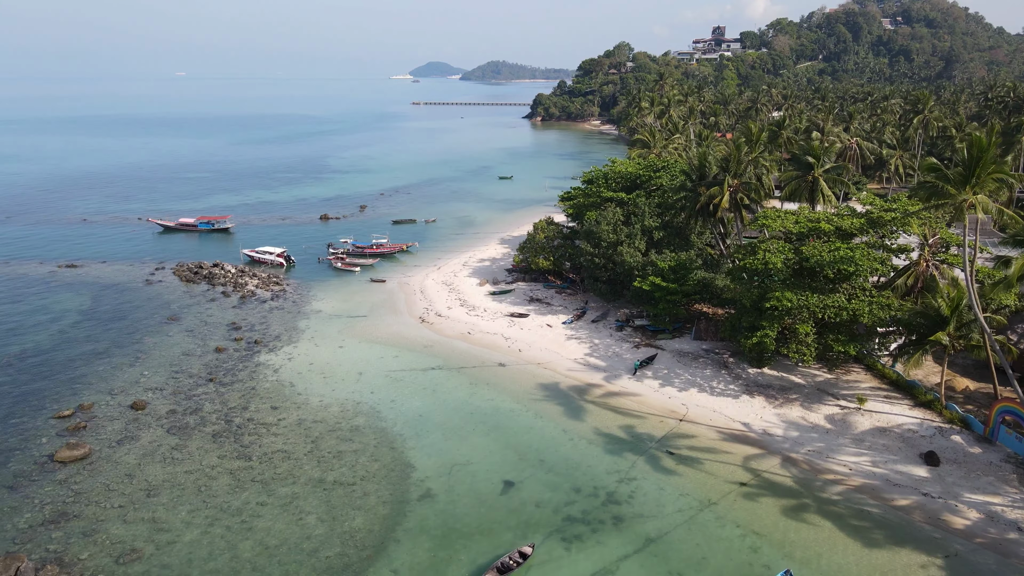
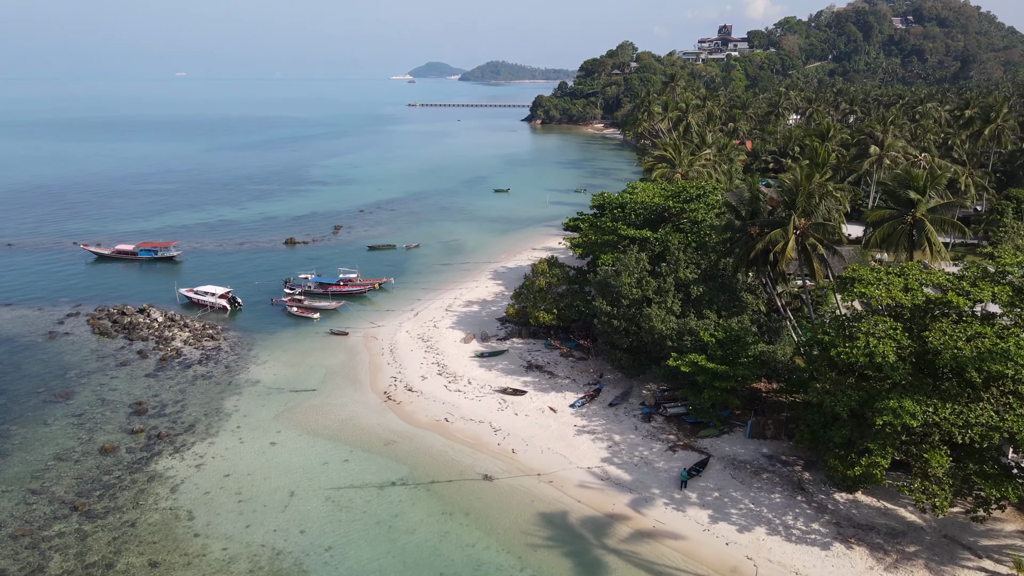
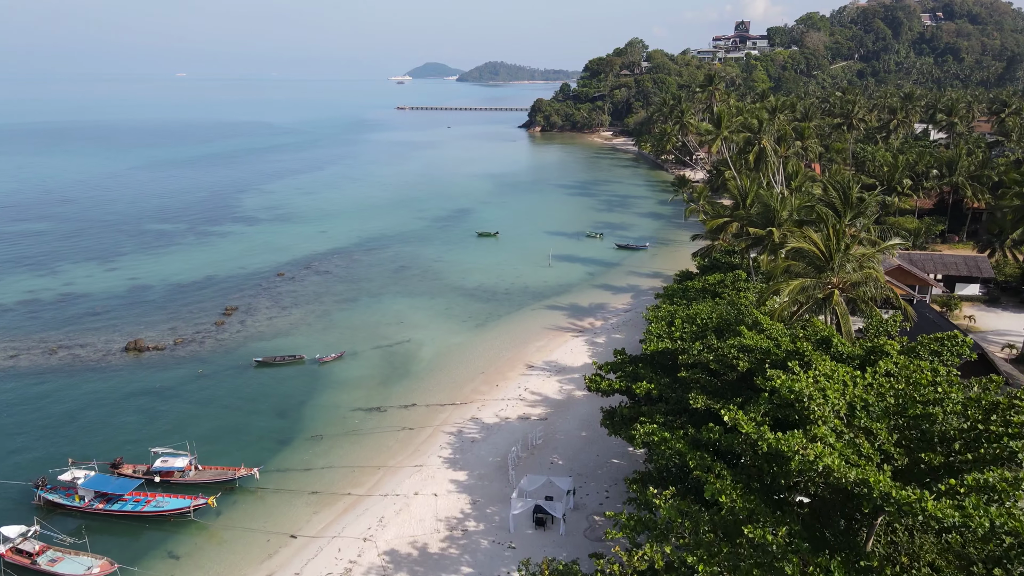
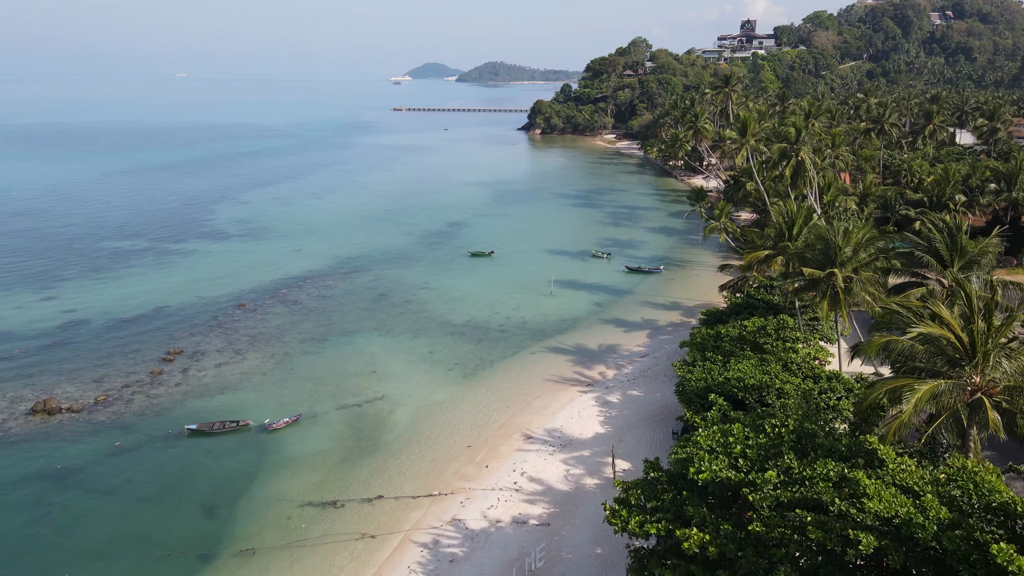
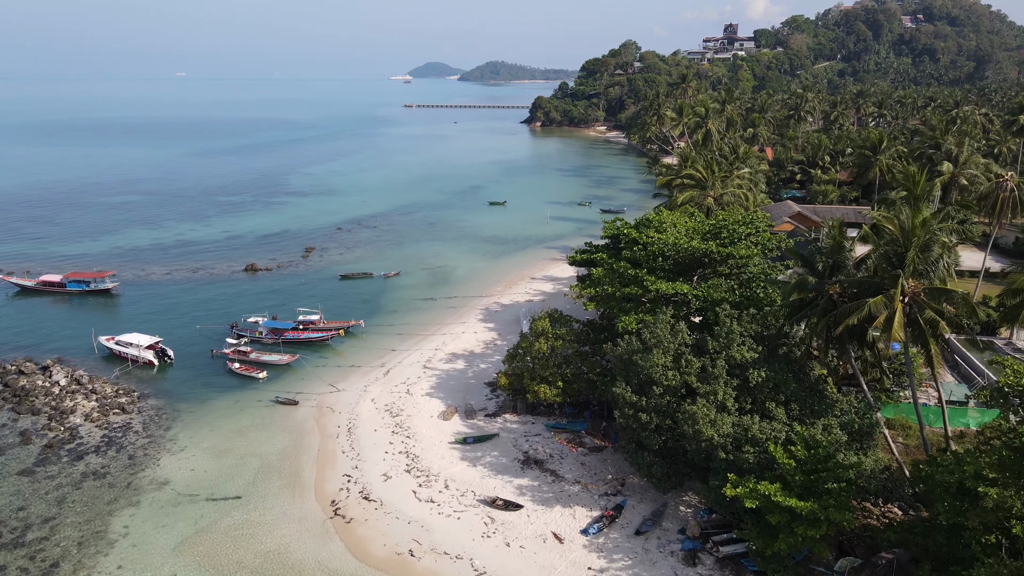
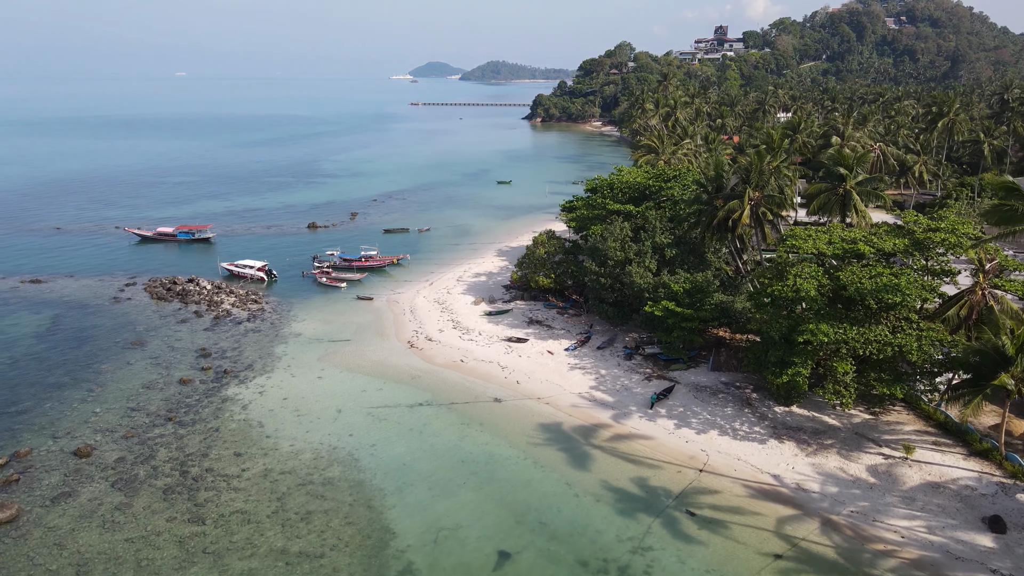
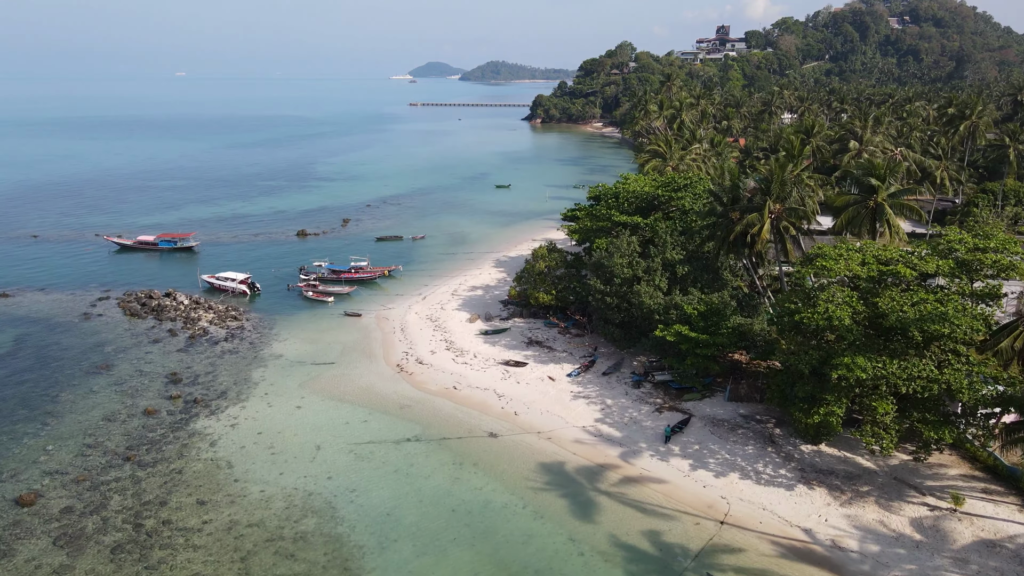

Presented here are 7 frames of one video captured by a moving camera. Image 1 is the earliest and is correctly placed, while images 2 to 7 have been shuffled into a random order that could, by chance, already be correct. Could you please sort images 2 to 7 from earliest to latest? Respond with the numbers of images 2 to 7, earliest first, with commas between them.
6, 7, 2, 5, 3, 4
